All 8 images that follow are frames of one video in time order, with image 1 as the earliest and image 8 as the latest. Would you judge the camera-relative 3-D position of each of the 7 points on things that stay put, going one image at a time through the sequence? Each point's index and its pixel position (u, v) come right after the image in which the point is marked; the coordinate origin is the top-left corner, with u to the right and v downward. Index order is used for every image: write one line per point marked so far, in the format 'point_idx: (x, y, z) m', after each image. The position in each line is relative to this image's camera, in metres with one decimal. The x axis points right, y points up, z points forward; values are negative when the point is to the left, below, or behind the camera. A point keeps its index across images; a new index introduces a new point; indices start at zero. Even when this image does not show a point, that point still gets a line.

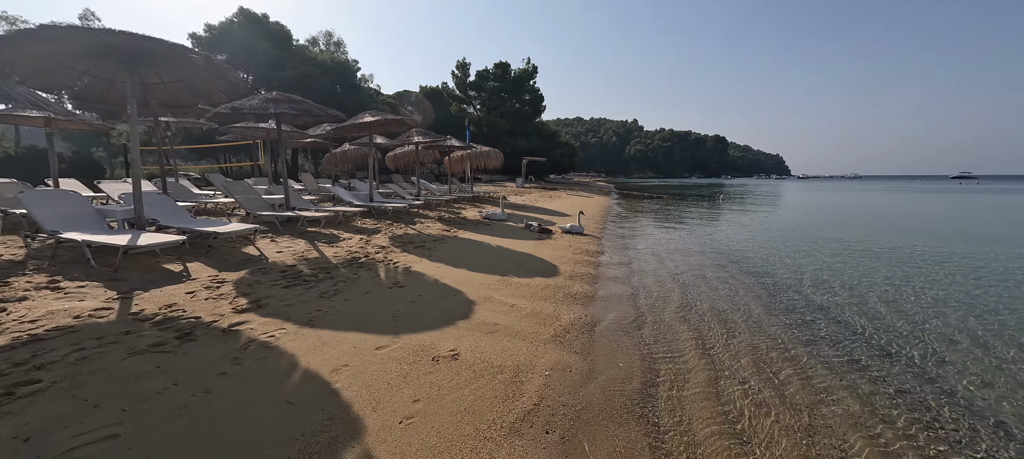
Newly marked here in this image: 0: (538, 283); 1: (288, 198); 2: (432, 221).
0: (+0.4, -0.8, +6.5) m
1: (-5.0, +0.7, +9.0) m
2: (-2.2, +0.2, +11.2) m
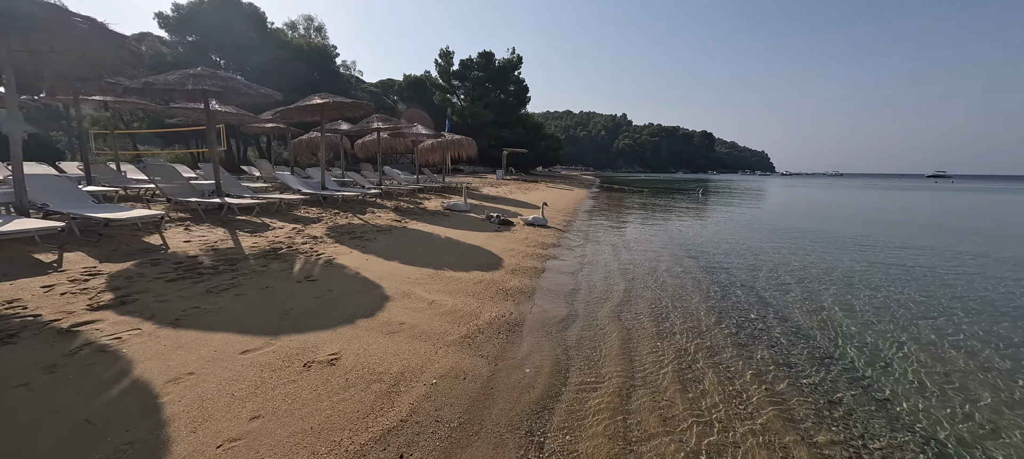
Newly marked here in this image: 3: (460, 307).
0: (-0.6, -0.7, +6.0) m
1: (-6.0, +0.9, +8.3) m
2: (-3.3, +0.5, +10.6) m
3: (-0.6, -0.9, +4.8) m
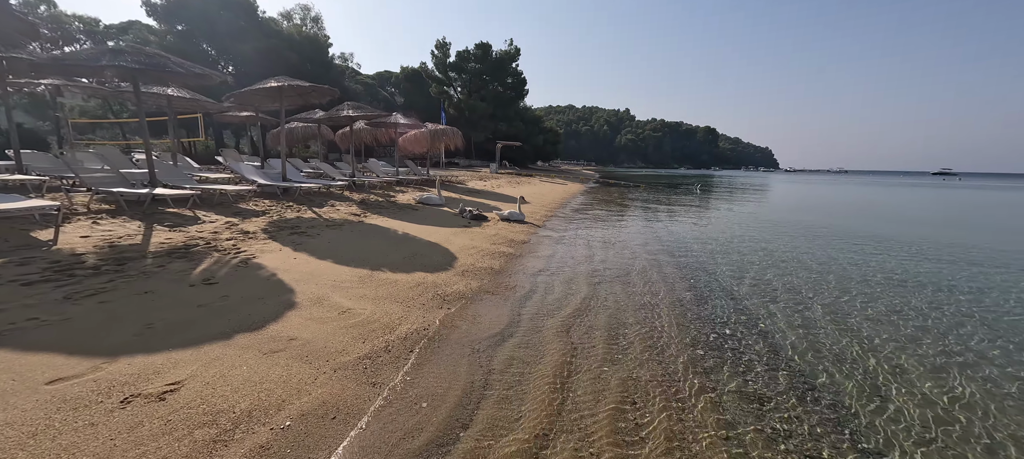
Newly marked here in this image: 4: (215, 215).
0: (-1.3, -0.6, +5.2) m
1: (-6.7, +1.1, +7.6) m
2: (-4.0, +0.6, +9.9) m
3: (-1.3, -0.9, +4.1) m
4: (-5.1, +0.3, +7.0) m
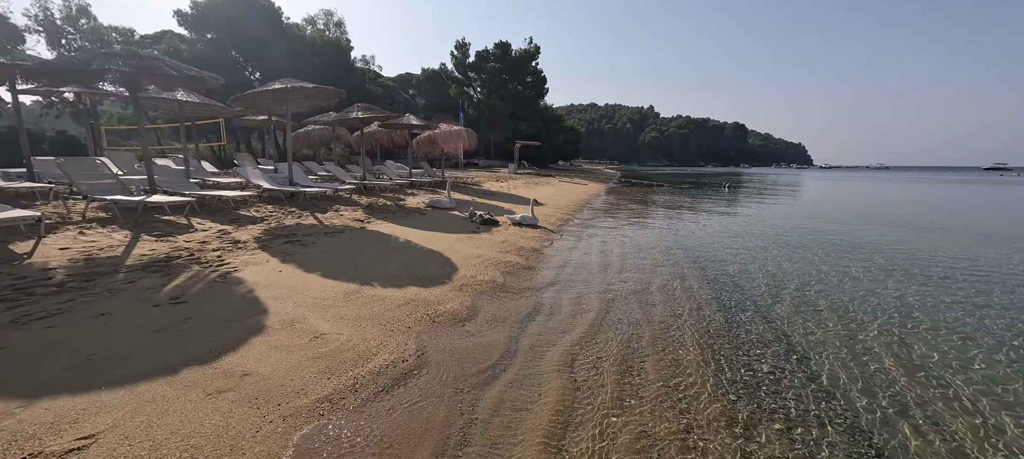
0: (-1.3, -0.8, +4.8) m
1: (-6.5, +0.9, +7.4) m
2: (-3.7, +0.5, +9.5) m
3: (-1.4, -1.0, +3.6) m
4: (-5.0, +0.1, +6.7) m
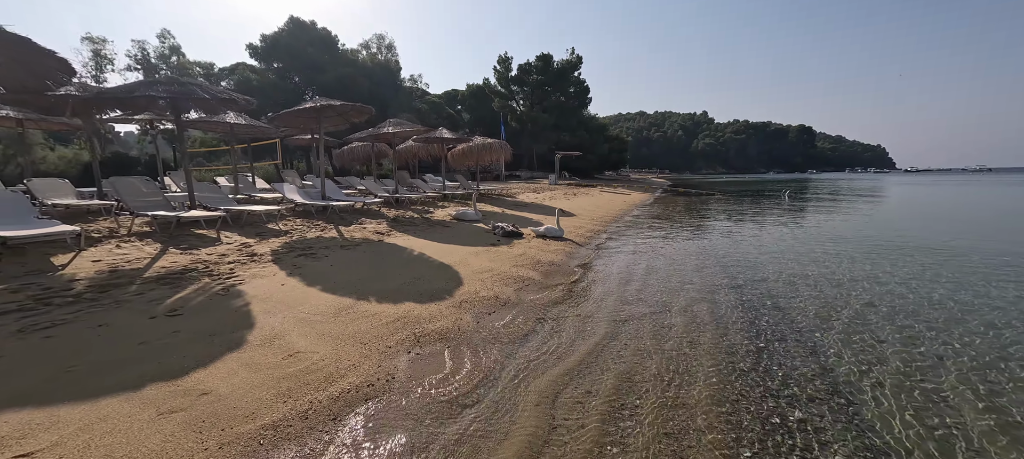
0: (-1.3, -0.9, +4.6) m
1: (-6.2, +0.7, +7.9) m
2: (-3.1, +0.2, +9.7) m
3: (-1.6, -1.1, +3.4) m
4: (-4.7, -0.1, +7.0) m
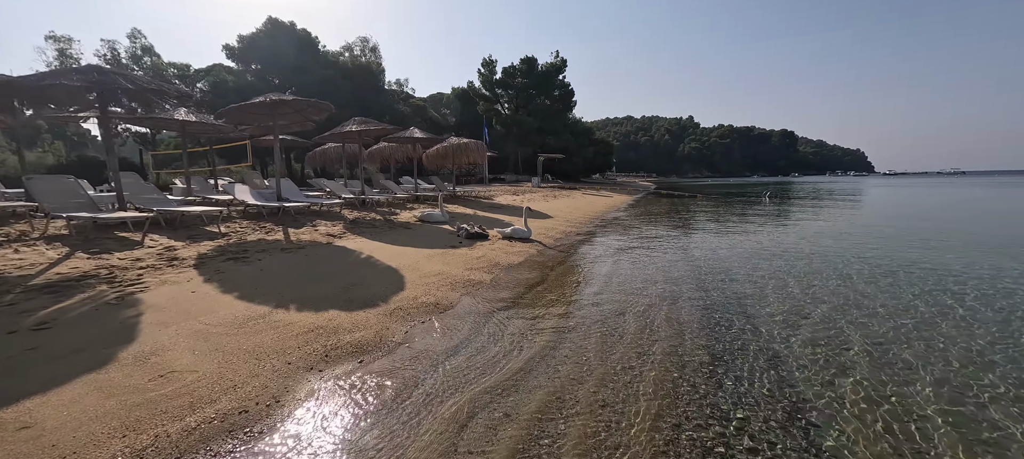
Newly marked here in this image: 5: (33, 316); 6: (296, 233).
0: (-2.0, -0.9, +4.1) m
1: (-7.0, +0.6, +7.3) m
2: (-3.9, +0.1, +9.1) m
3: (-2.2, -1.1, +2.9) m
4: (-5.5, -0.1, +6.4) m
5: (-4.3, -0.8, +3.7) m
6: (-4.1, -0.1, +7.8) m
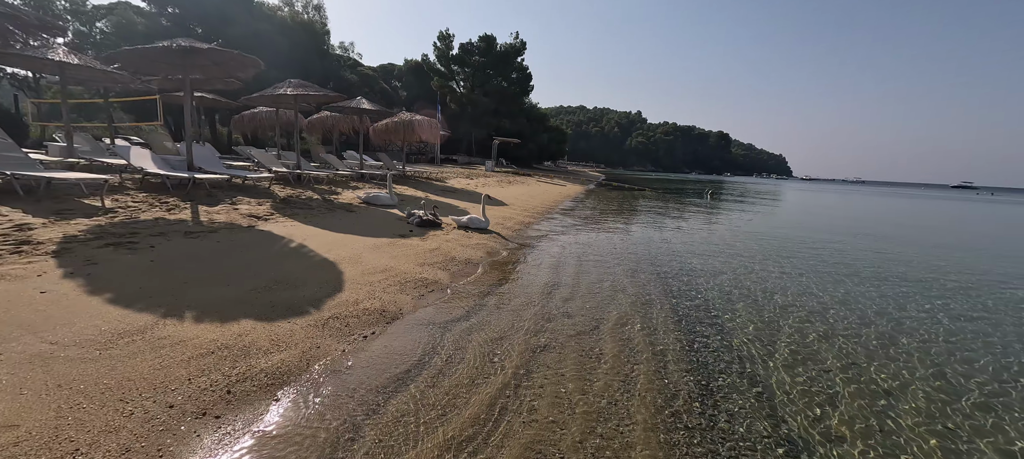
0: (-2.2, -0.8, +3.1) m
1: (-7.5, +1.1, +5.6) m
2: (-4.8, +0.5, +7.8) m
3: (-2.3, -1.0, +1.9) m
4: (-6.0, +0.2, +4.9) m
5: (-4.5, -0.6, +2.4) m
6: (-4.8, +0.3, +6.5) m
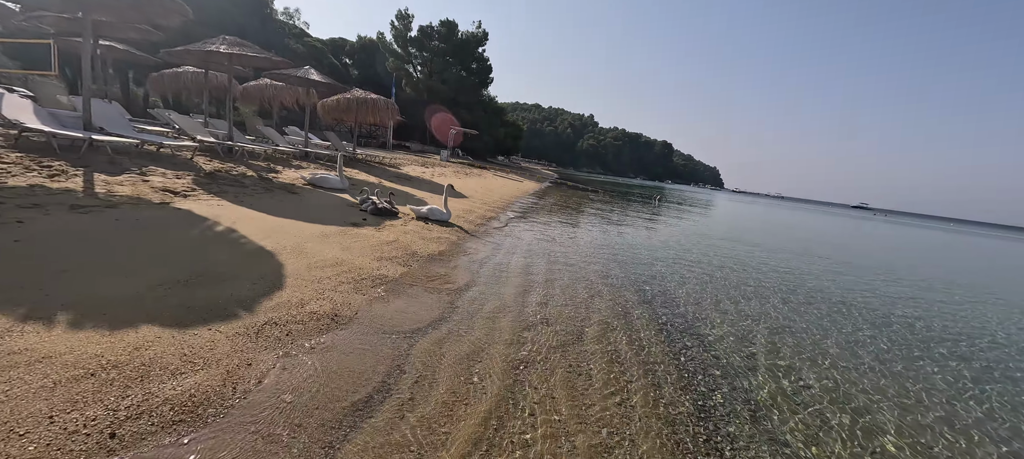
0: (-2.3, -0.7, +2.3) m
1: (-7.8, +1.5, +4.1) m
2: (-5.3, +0.9, +6.6) m
3: (-2.2, -0.9, +1.1) m
4: (-6.1, +0.6, +3.6) m
5: (-4.4, -0.3, +1.3) m
6: (-5.2, +0.6, +5.3) m
